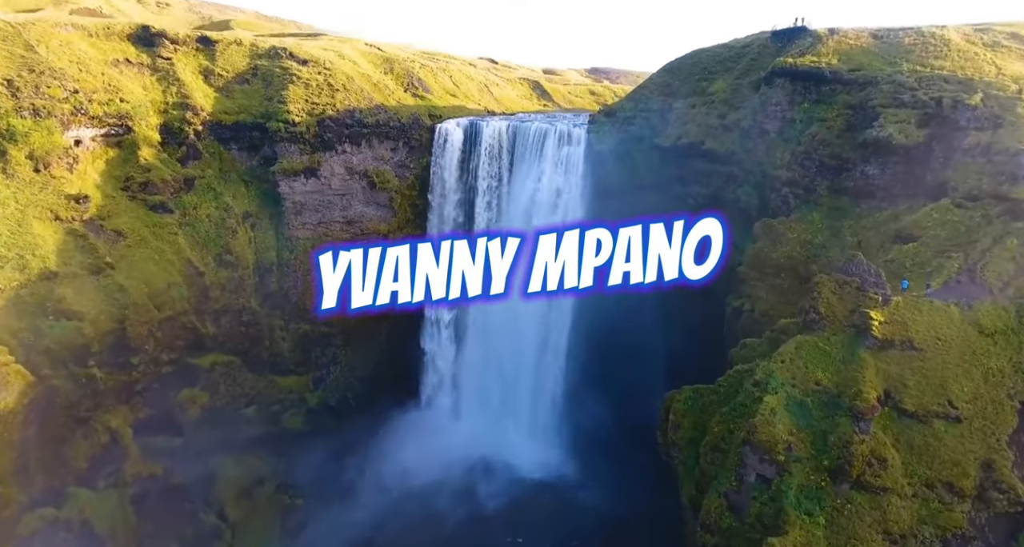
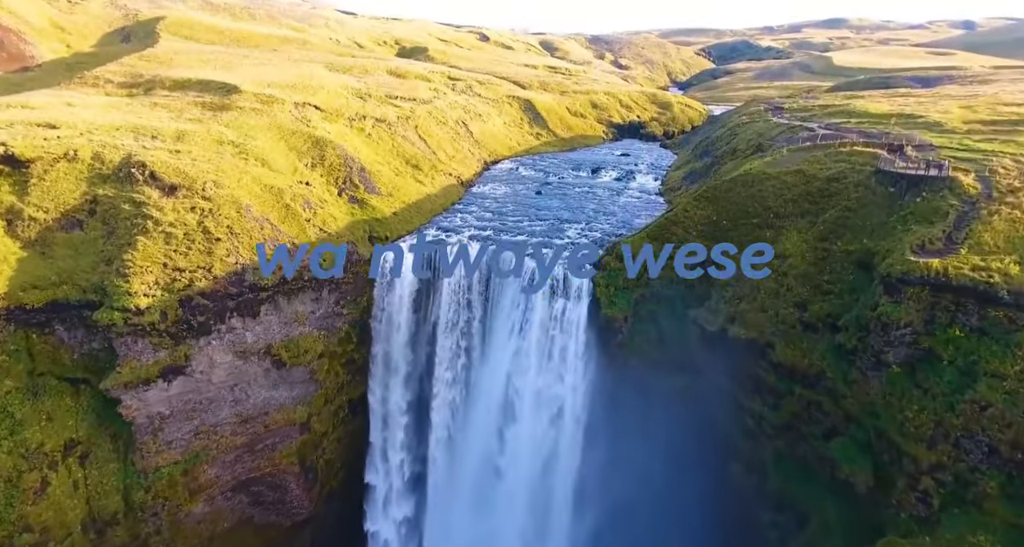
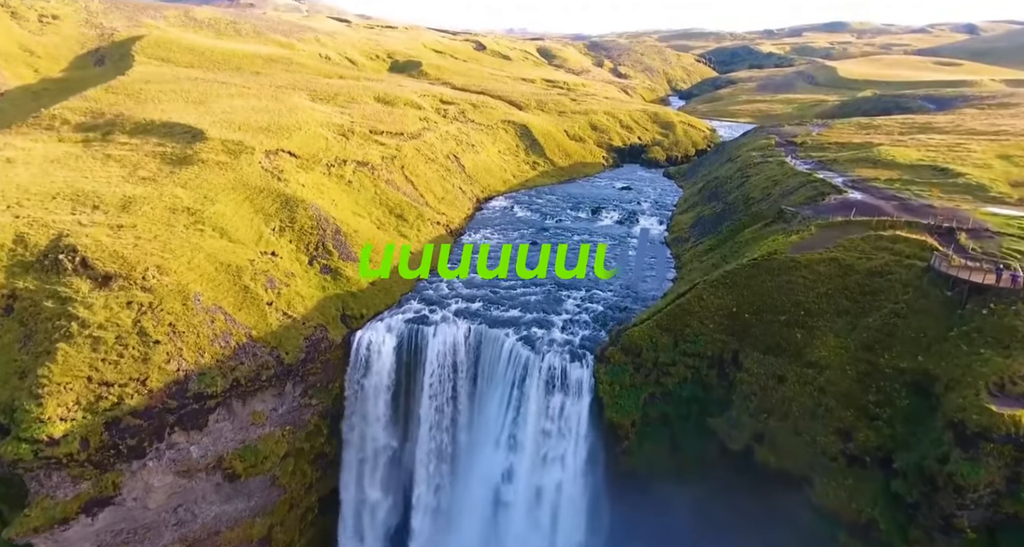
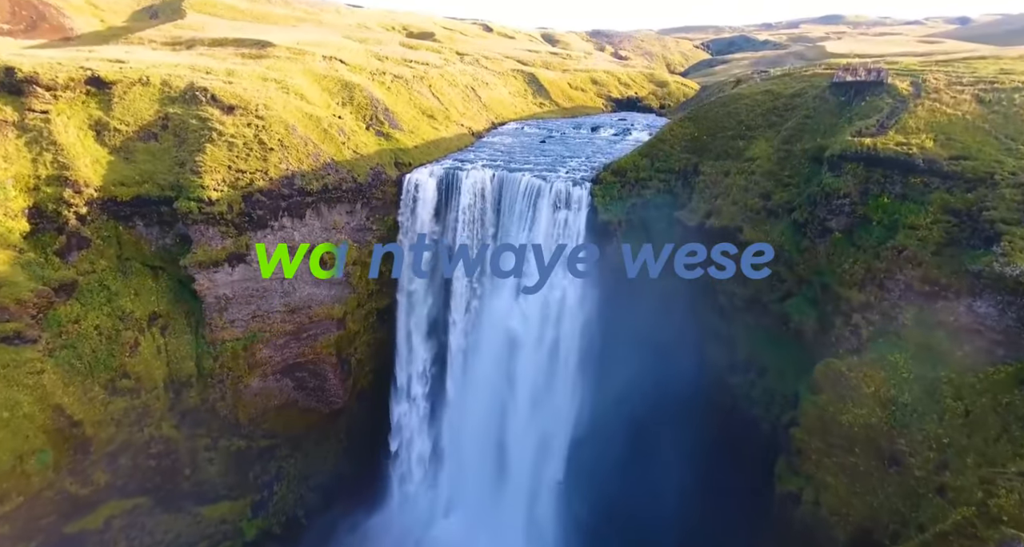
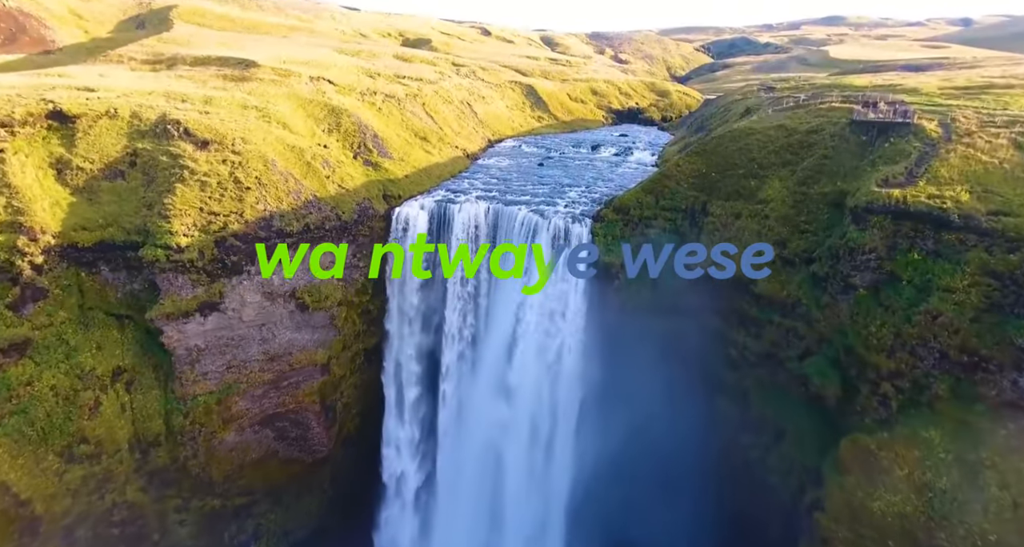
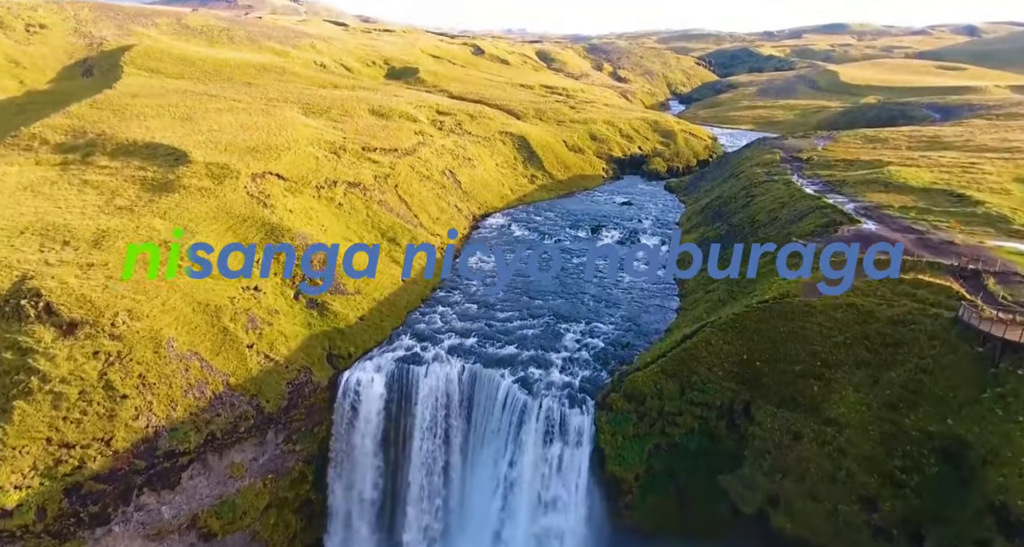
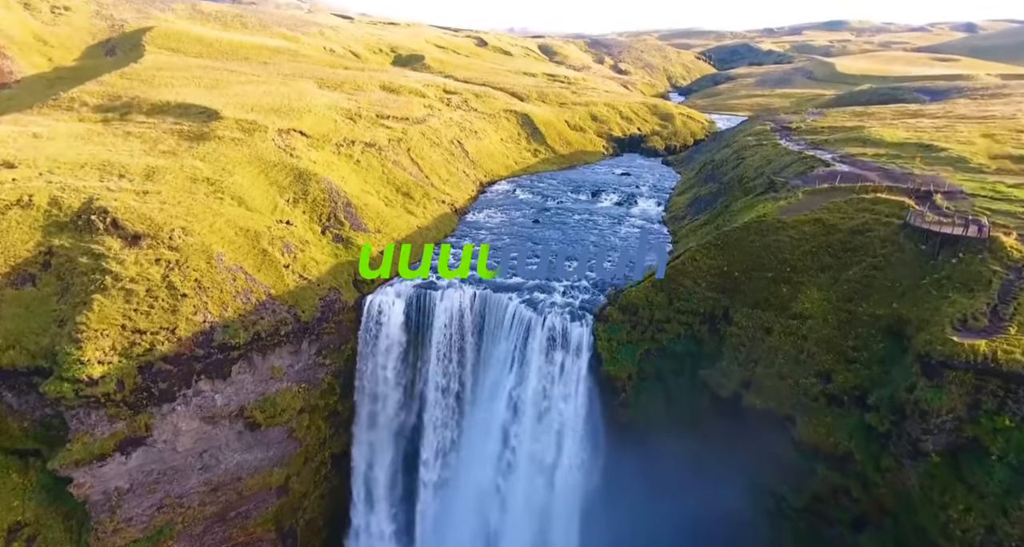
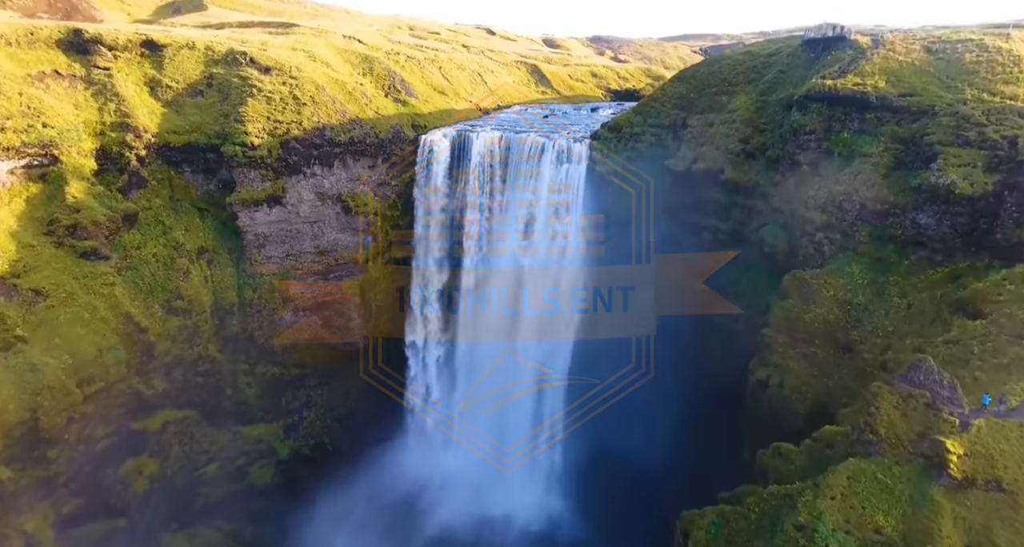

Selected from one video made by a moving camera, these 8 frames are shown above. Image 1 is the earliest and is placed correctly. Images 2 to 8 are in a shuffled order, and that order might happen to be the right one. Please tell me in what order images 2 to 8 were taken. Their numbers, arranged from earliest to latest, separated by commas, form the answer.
8, 4, 5, 2, 7, 3, 6
